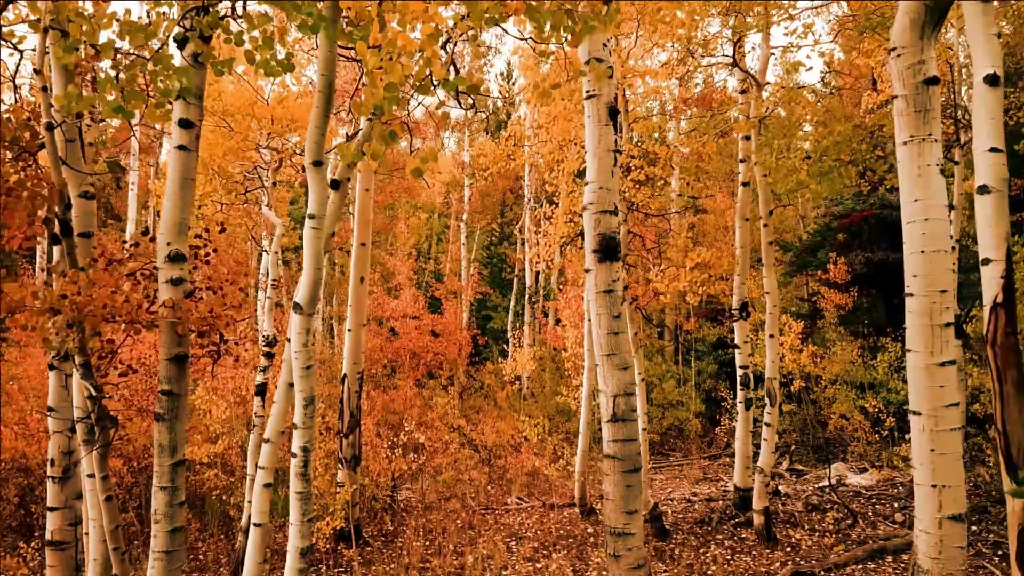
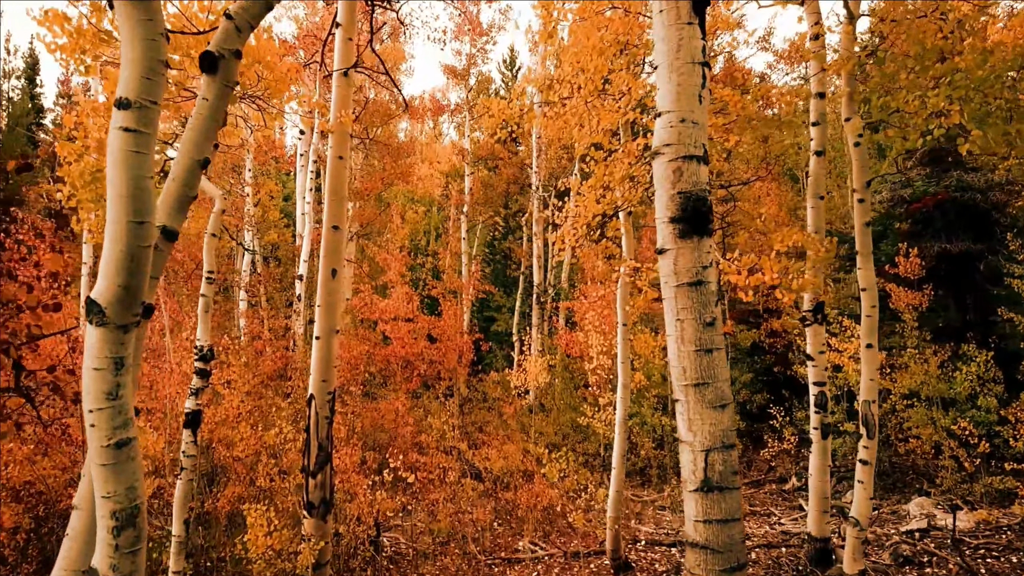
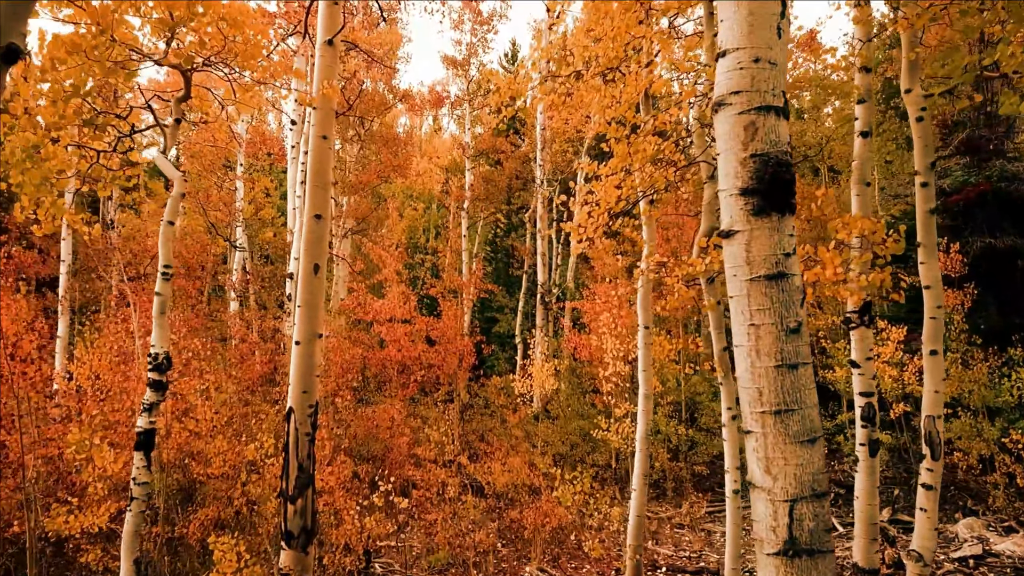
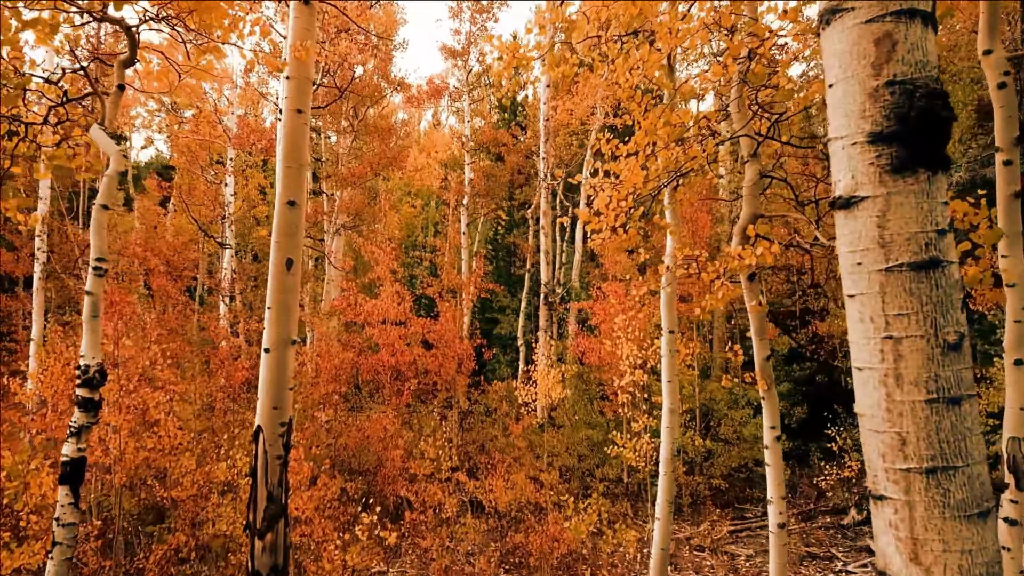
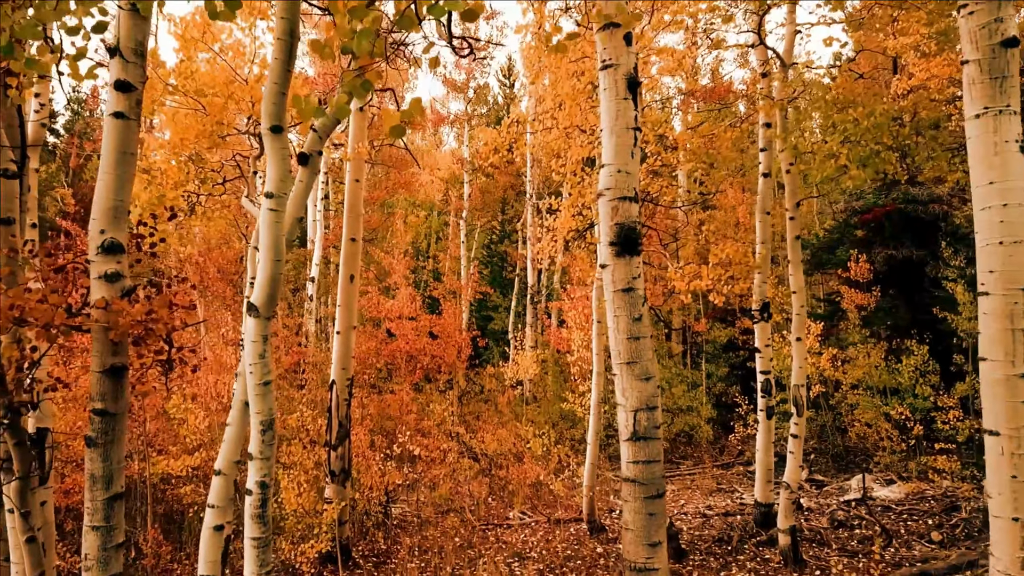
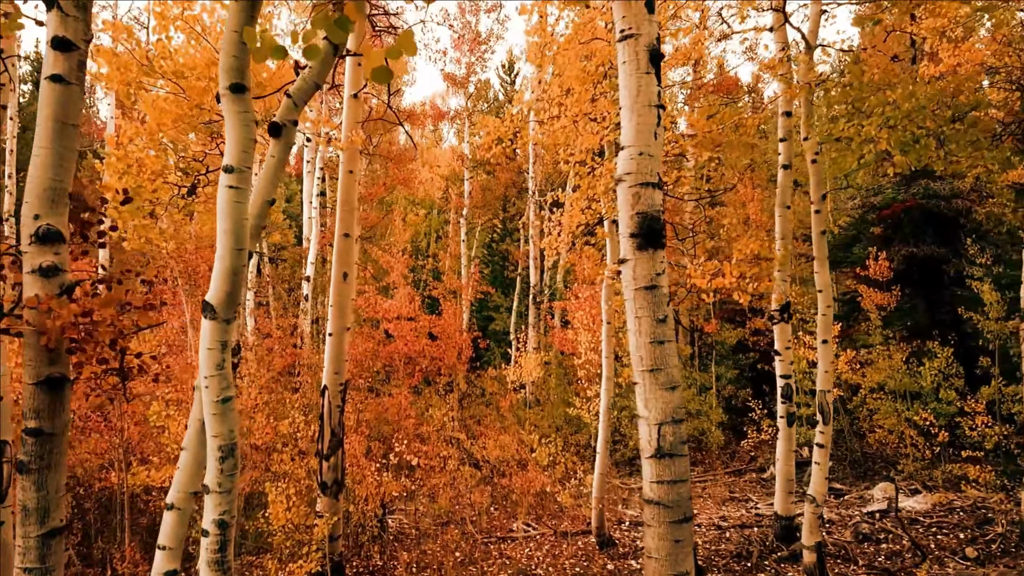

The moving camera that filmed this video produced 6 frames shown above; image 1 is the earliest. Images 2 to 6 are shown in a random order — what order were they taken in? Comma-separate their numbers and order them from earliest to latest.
5, 6, 2, 3, 4
